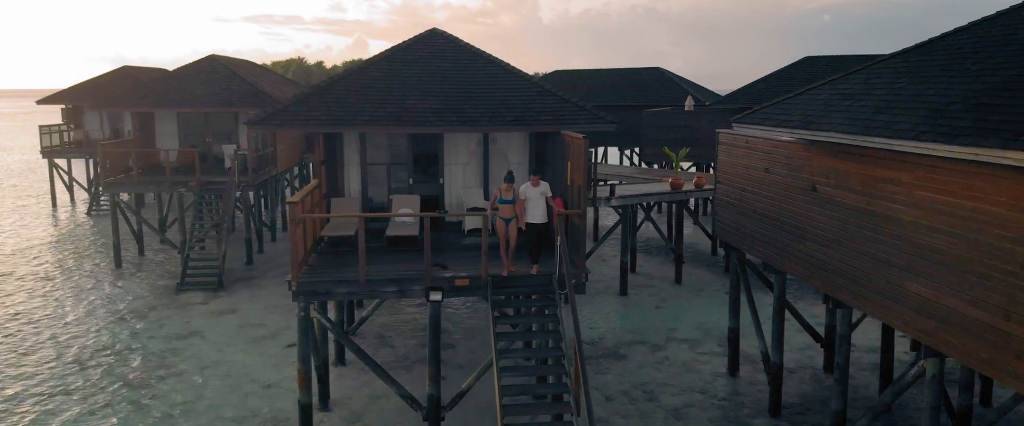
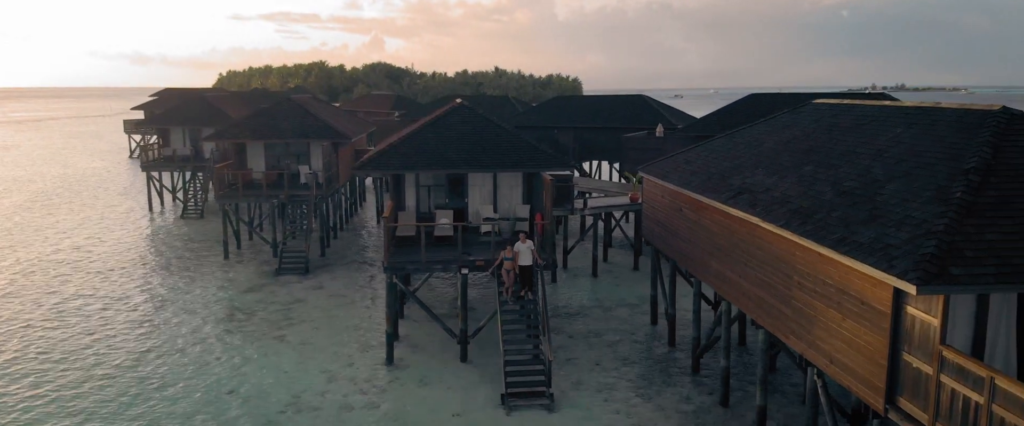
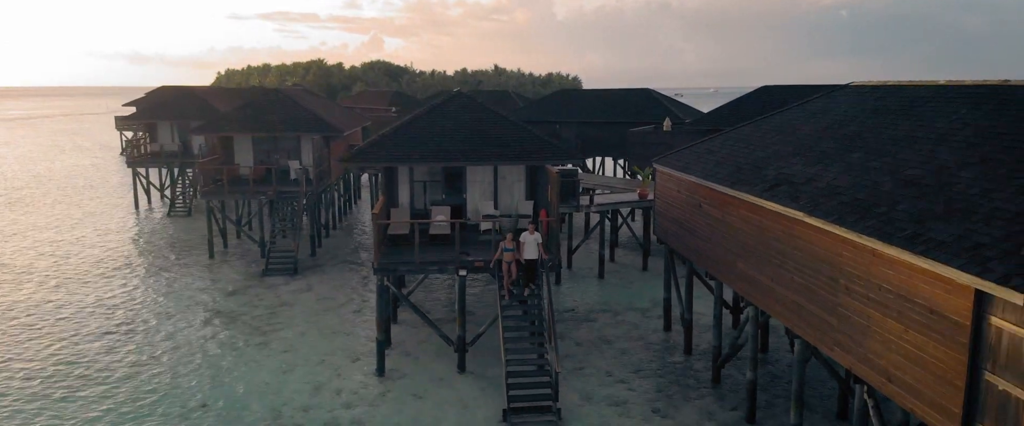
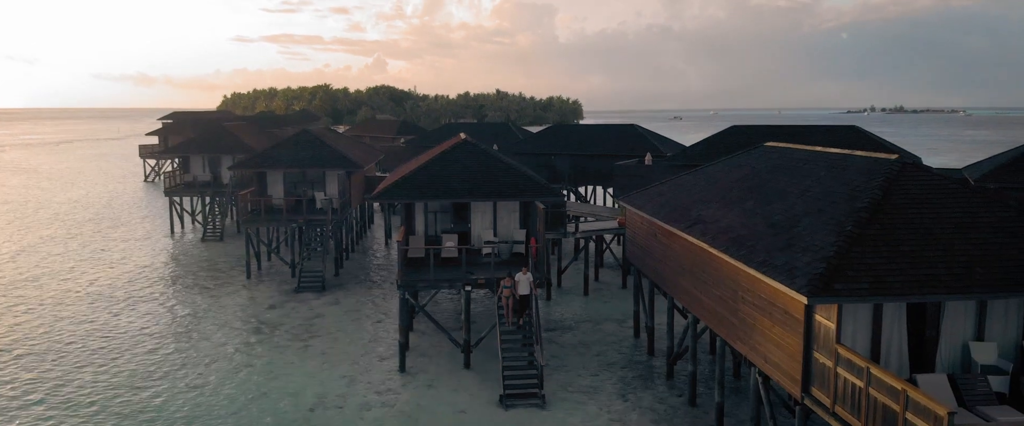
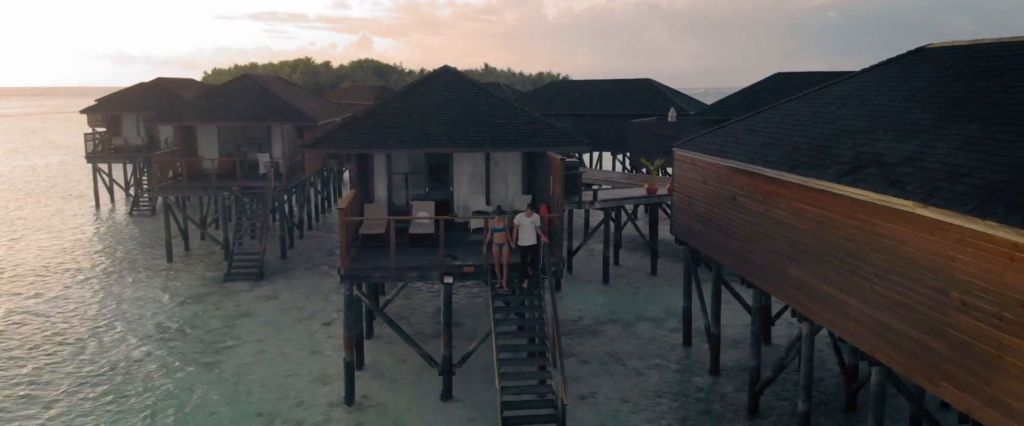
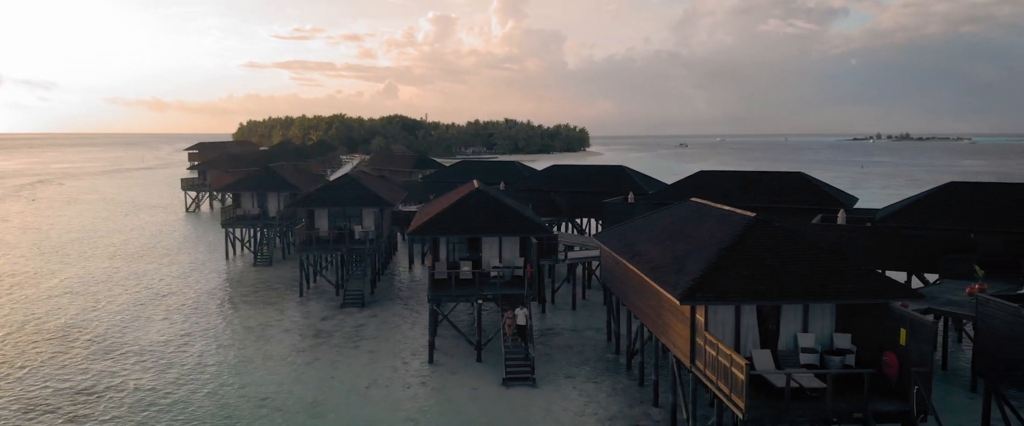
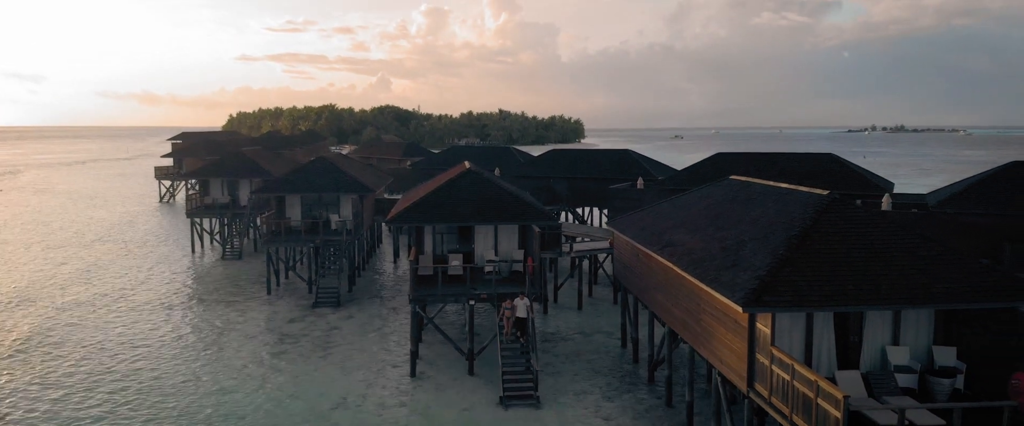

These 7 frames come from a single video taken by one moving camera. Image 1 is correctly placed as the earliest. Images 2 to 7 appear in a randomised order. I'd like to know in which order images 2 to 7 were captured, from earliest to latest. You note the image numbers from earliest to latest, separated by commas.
5, 3, 2, 4, 7, 6
